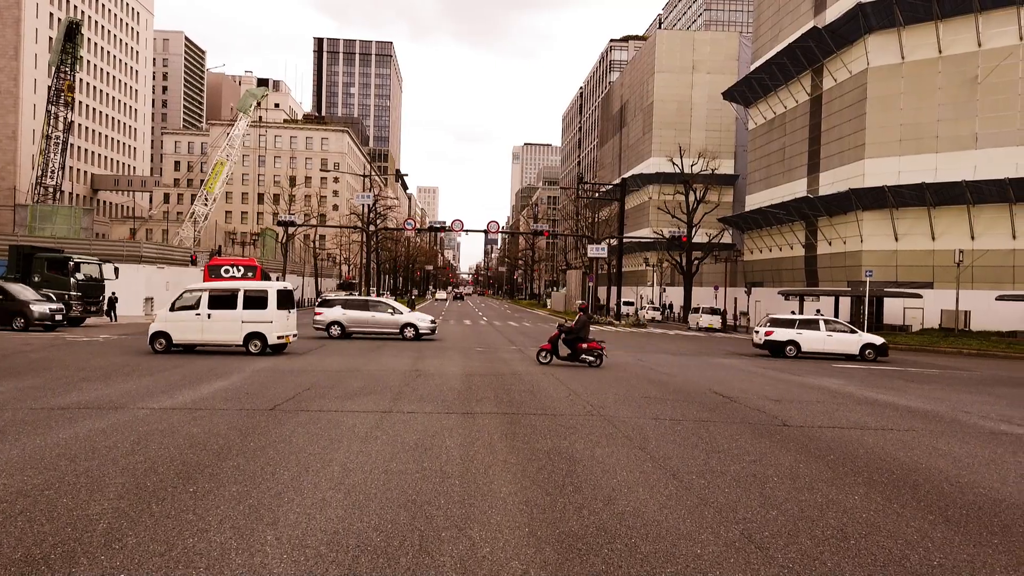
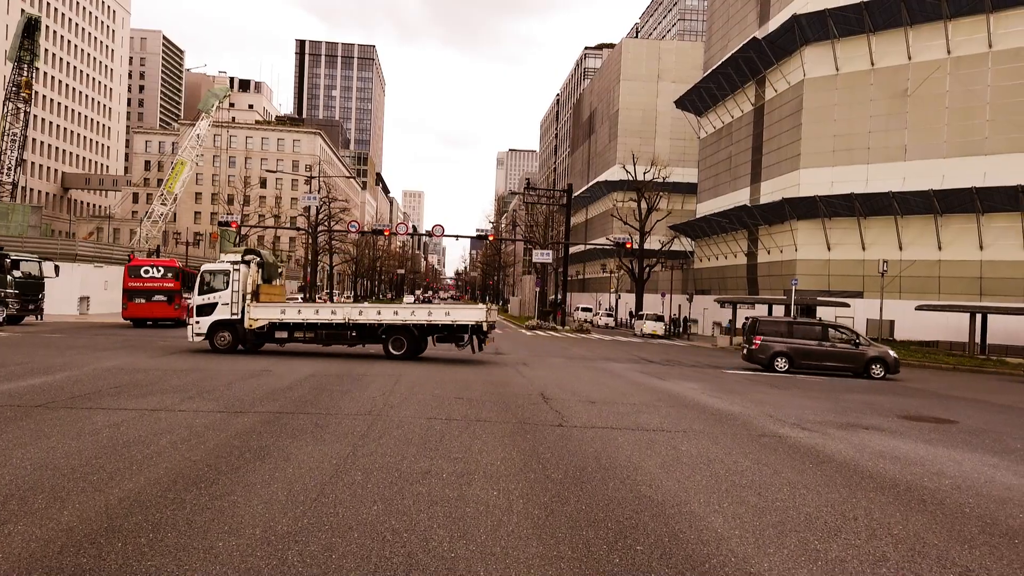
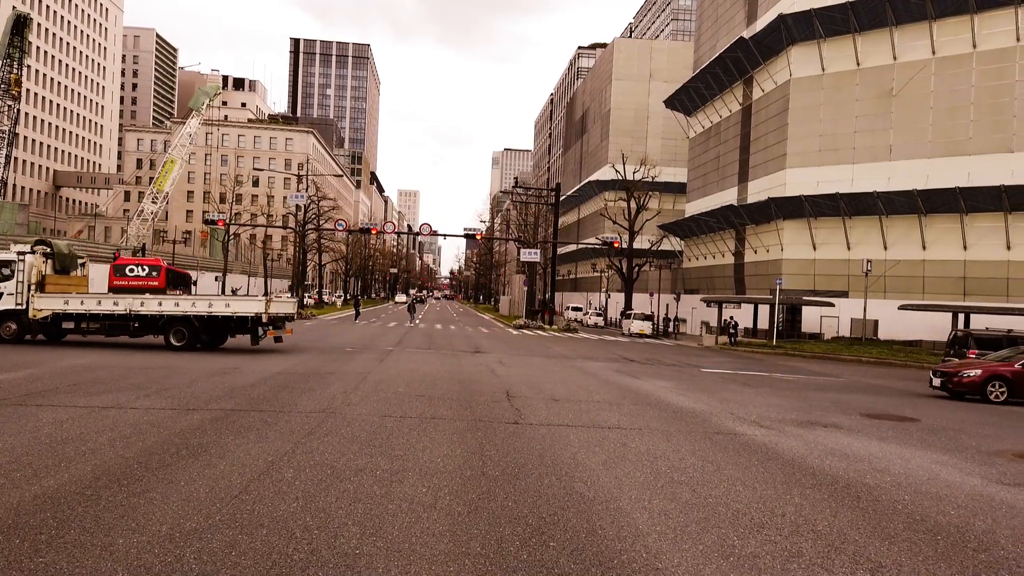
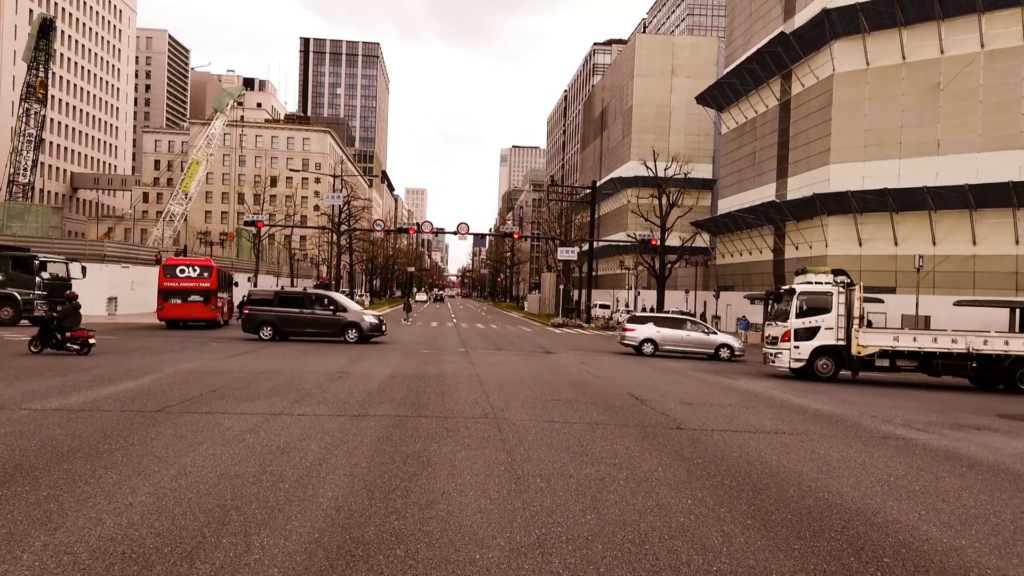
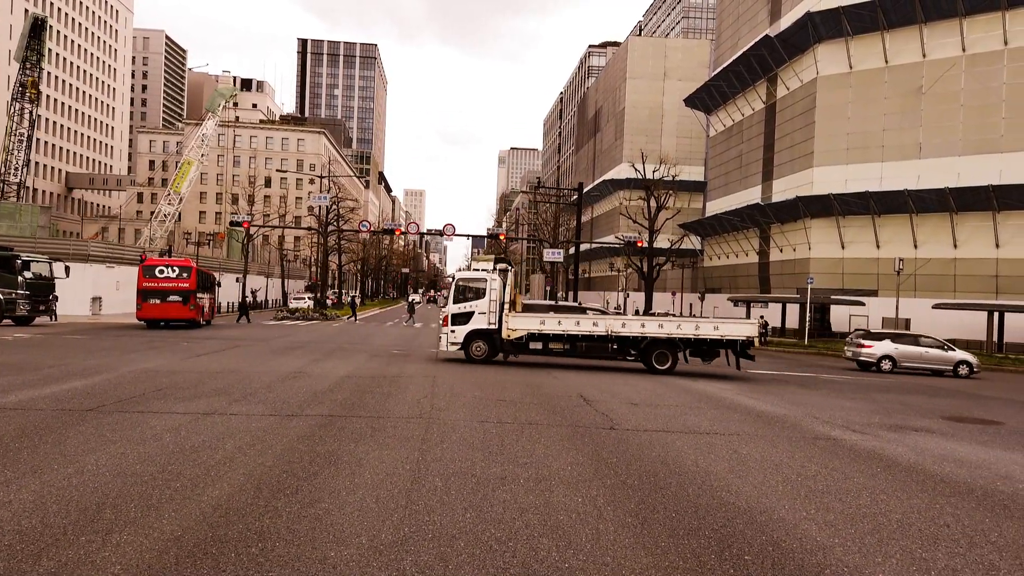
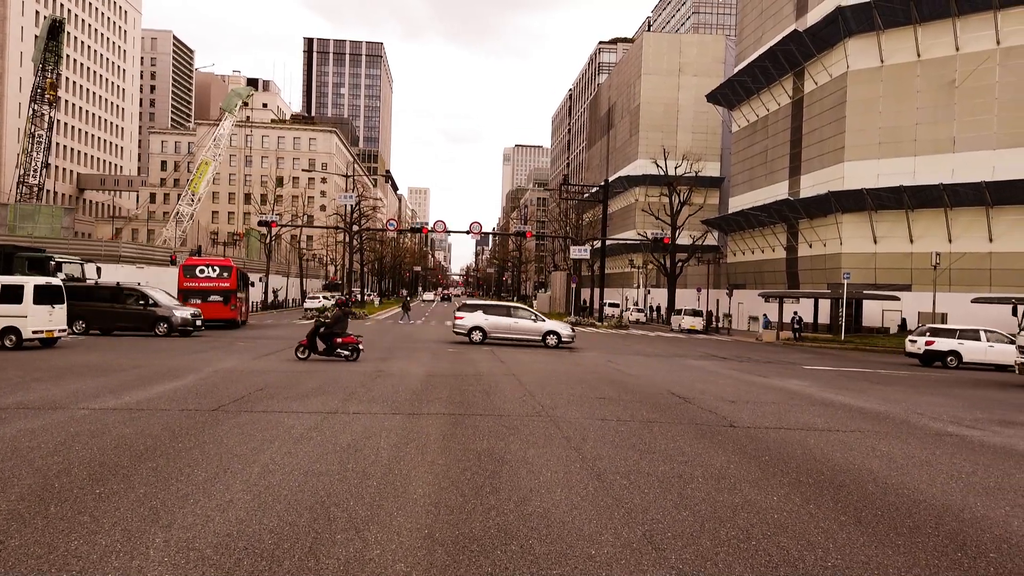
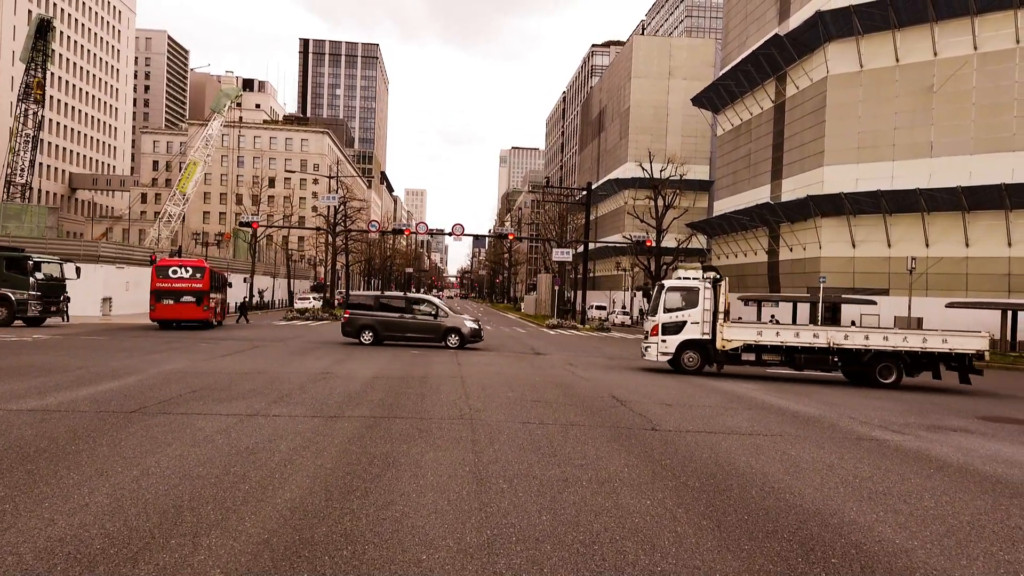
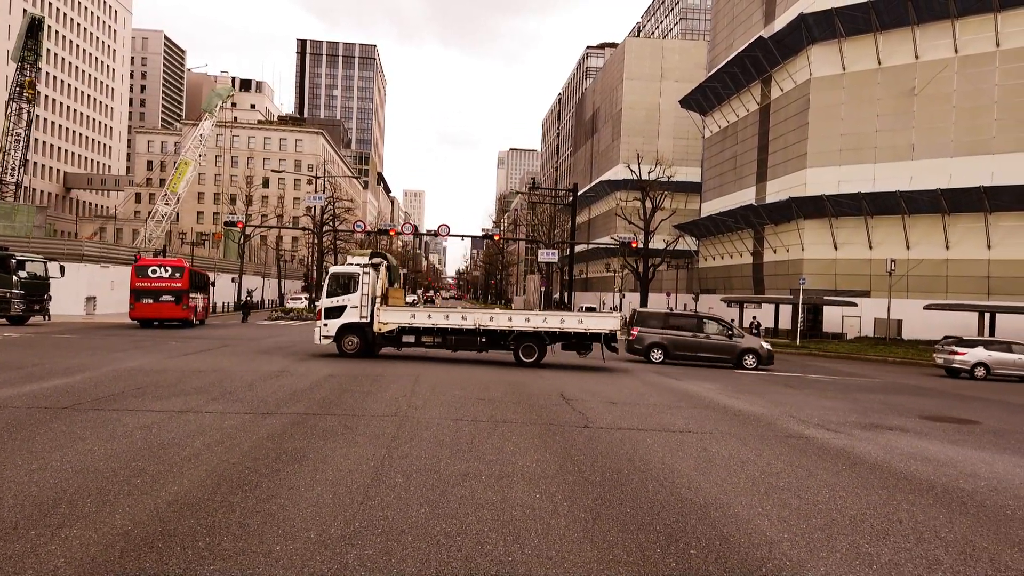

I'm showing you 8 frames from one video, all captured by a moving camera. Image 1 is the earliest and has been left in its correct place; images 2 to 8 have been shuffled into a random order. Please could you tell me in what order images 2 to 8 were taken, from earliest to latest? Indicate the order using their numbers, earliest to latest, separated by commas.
6, 4, 7, 5, 8, 2, 3
